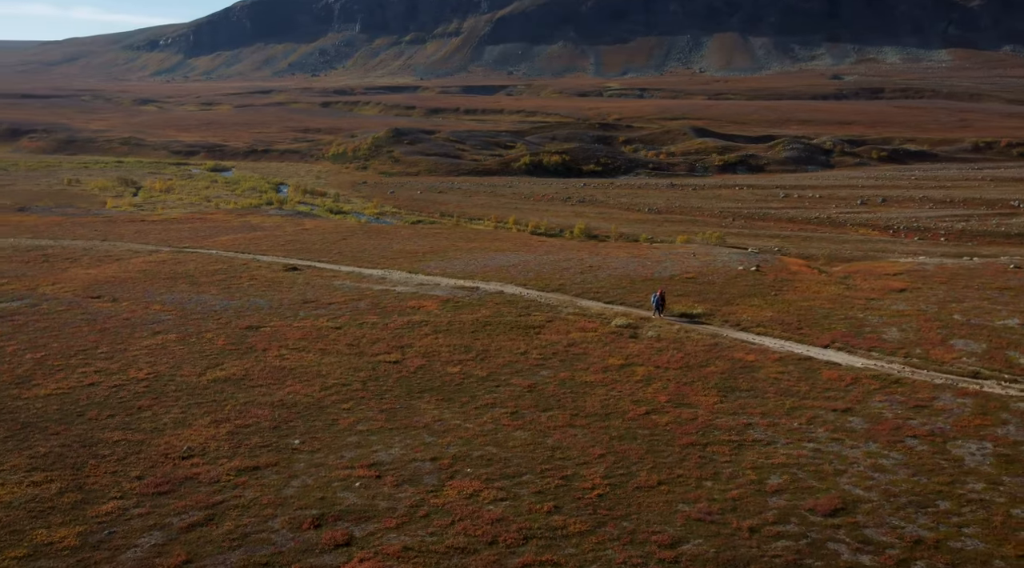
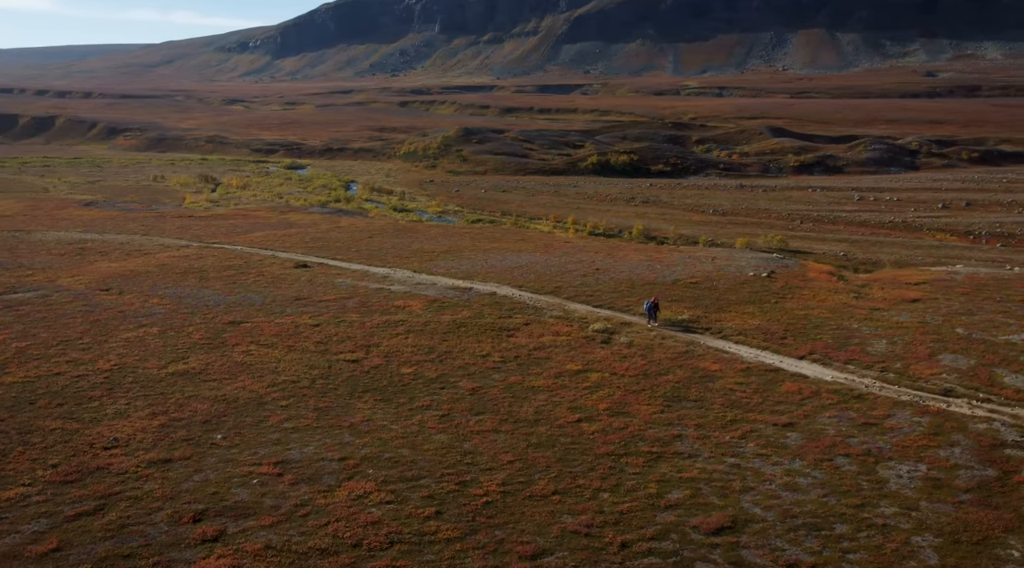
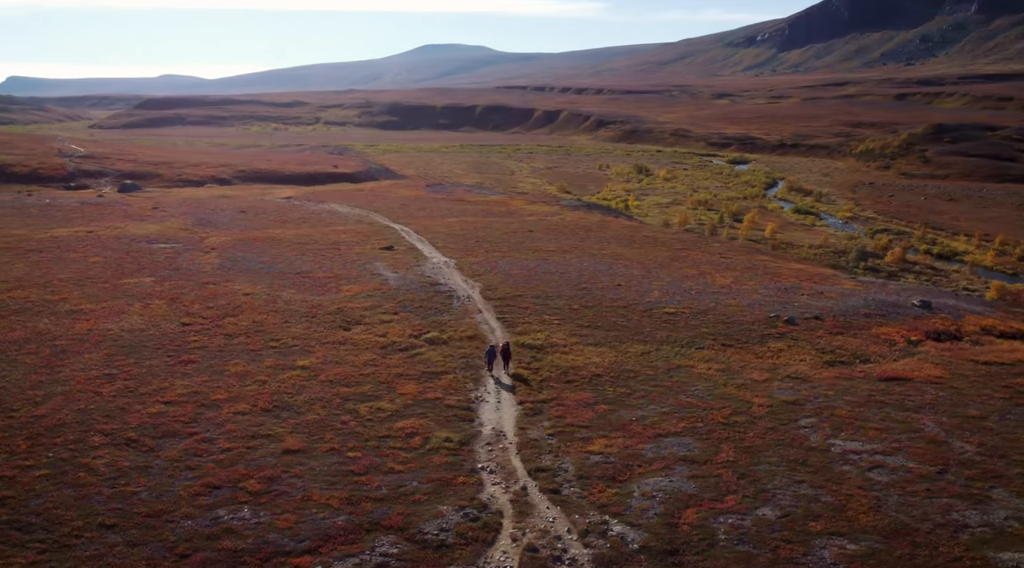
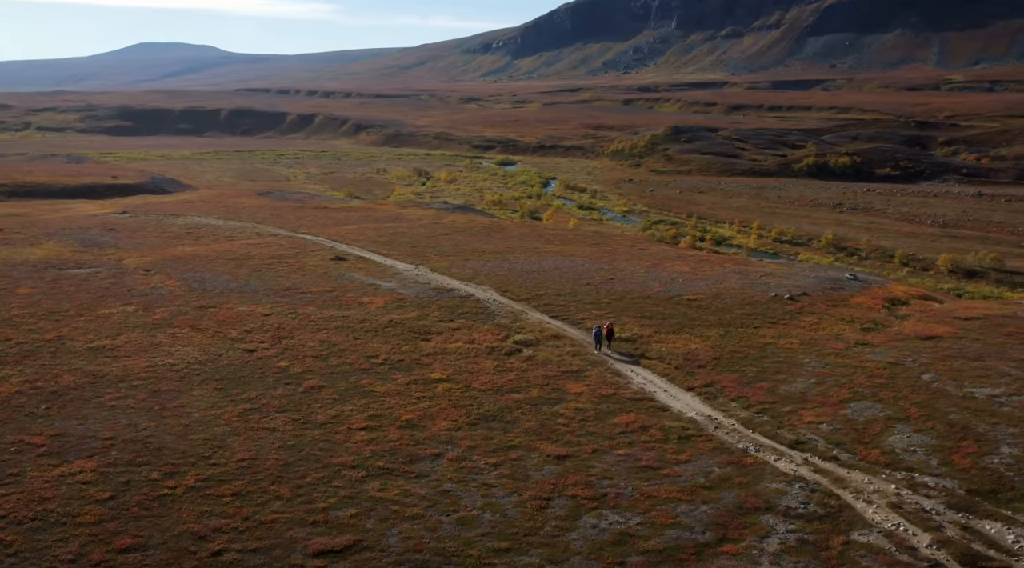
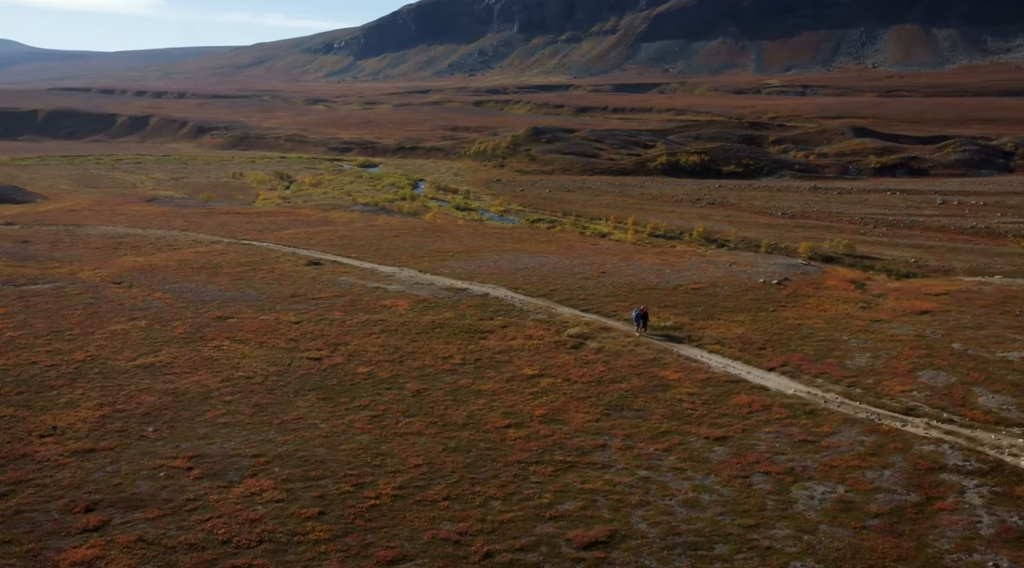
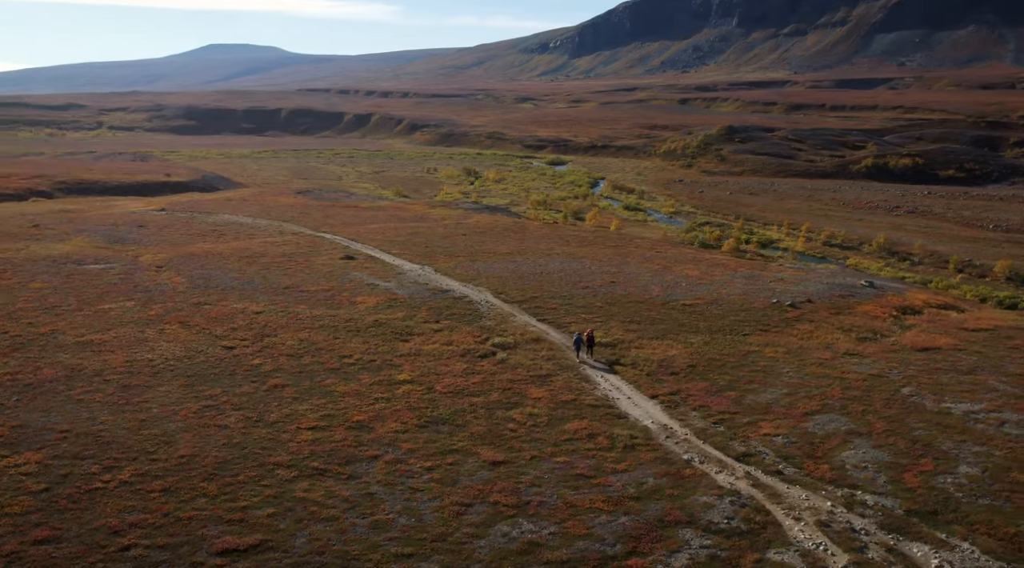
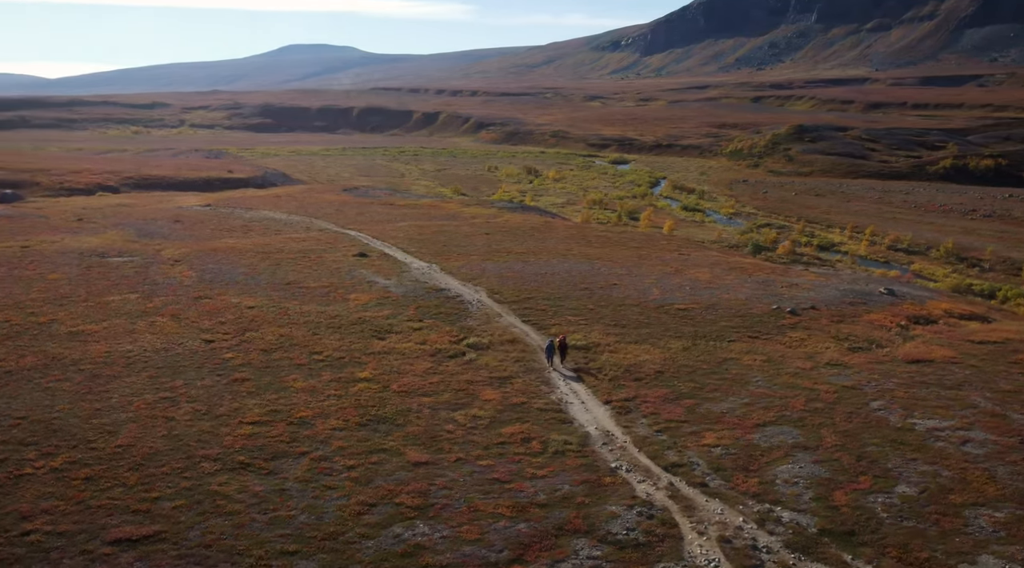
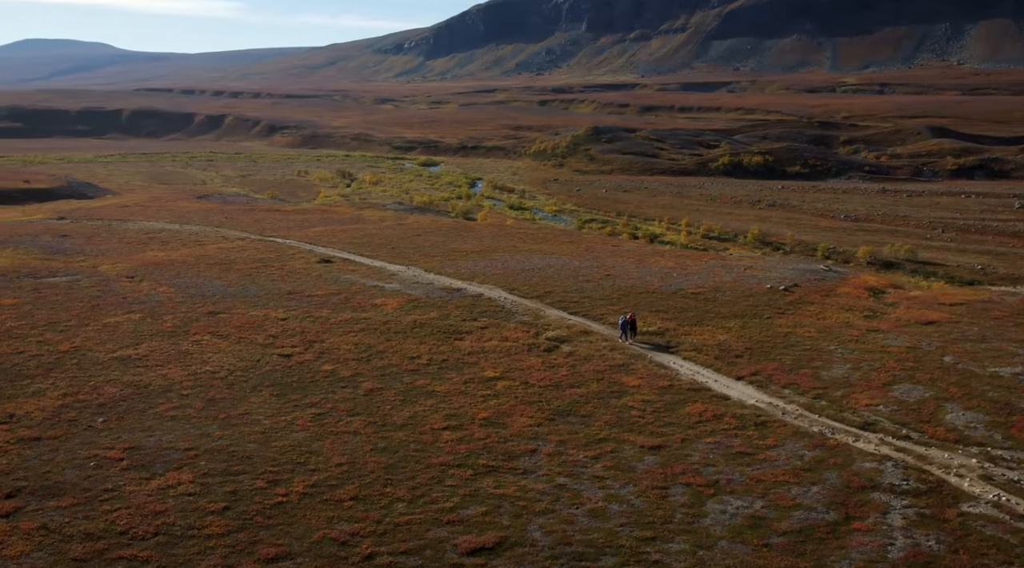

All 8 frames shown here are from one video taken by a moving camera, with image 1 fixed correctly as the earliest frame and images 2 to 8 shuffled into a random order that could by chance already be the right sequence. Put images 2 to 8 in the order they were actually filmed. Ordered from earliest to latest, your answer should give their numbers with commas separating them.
2, 5, 8, 4, 6, 7, 3
